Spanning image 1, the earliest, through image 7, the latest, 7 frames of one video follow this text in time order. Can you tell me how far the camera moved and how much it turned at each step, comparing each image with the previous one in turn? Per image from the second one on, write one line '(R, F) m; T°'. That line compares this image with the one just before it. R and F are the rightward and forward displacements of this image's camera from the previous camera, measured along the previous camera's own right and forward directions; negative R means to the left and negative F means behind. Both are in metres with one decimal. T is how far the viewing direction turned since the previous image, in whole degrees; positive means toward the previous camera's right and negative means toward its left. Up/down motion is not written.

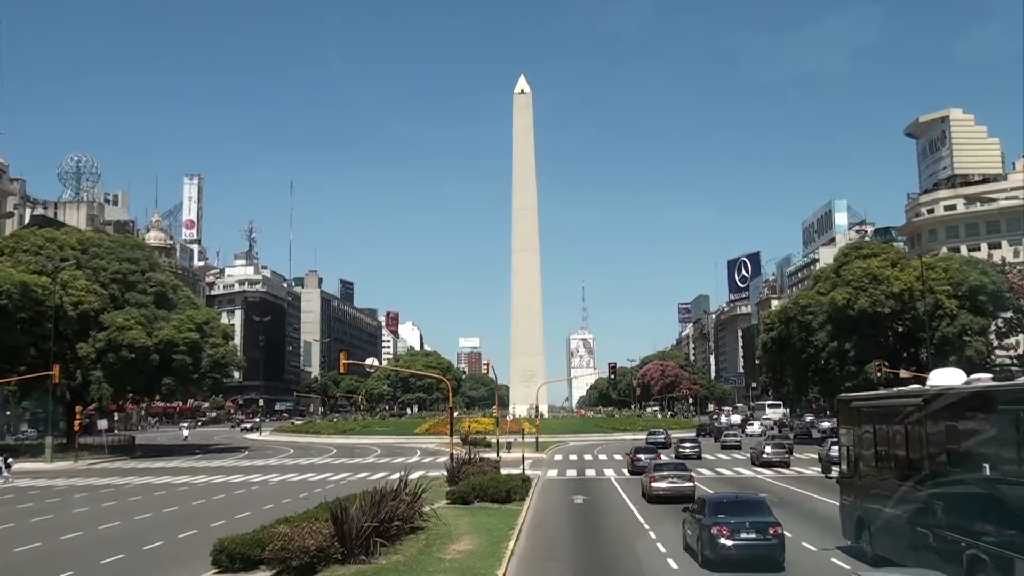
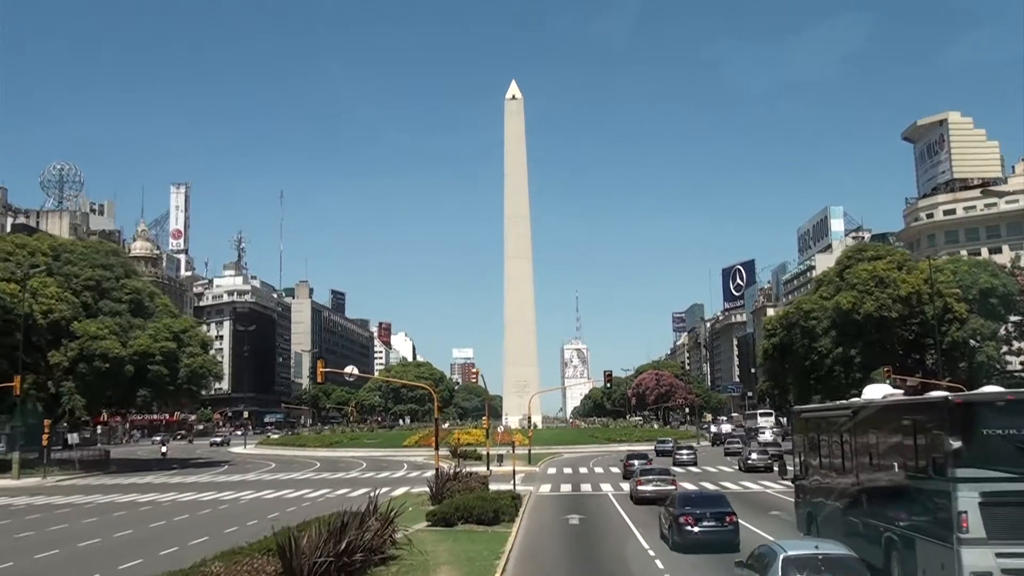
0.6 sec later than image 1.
(+0.2, +2.5) m; 0°
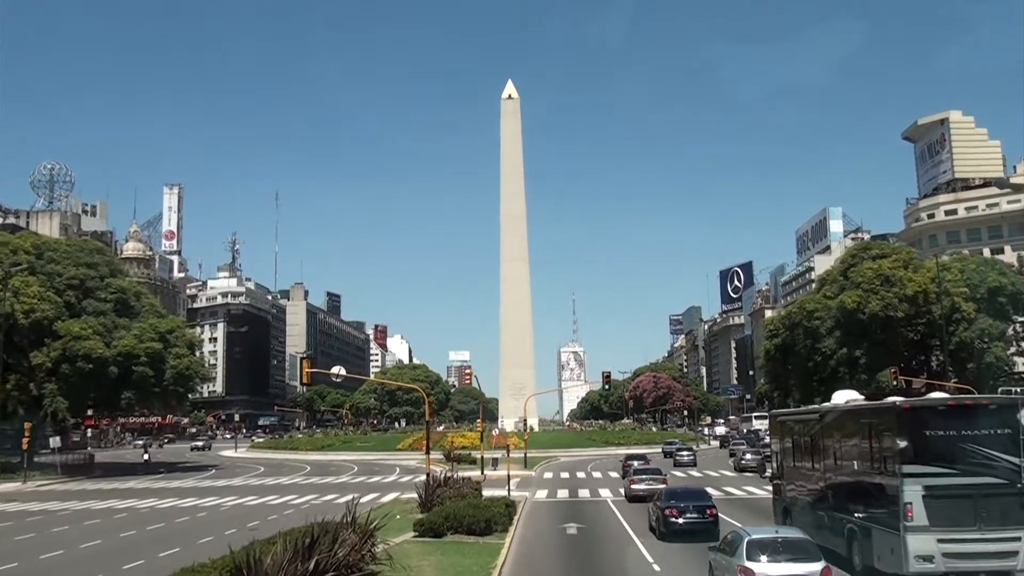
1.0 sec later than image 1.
(+0.1, +1.6) m; 0°
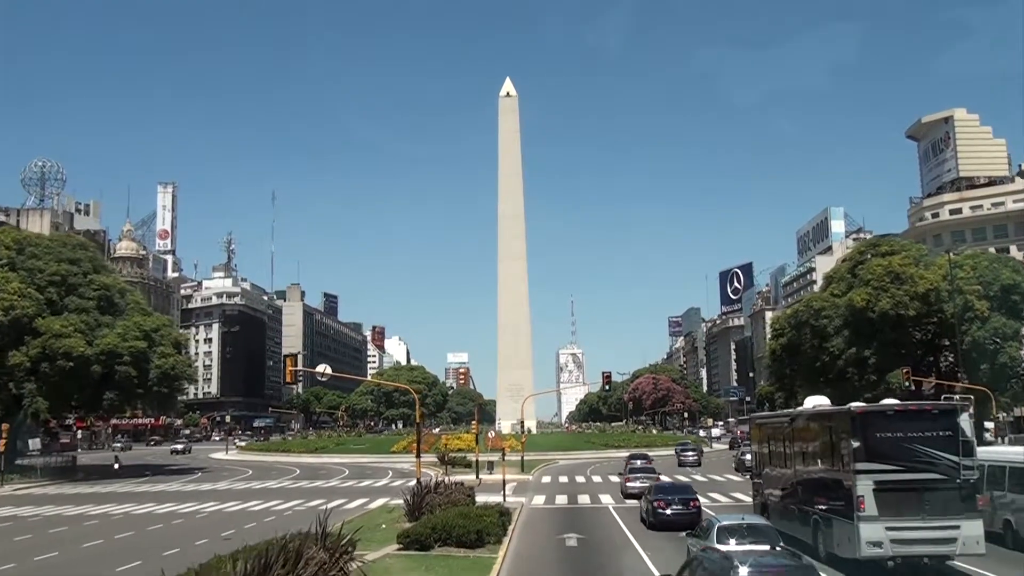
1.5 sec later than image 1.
(+0.1, +1.9) m; 0°
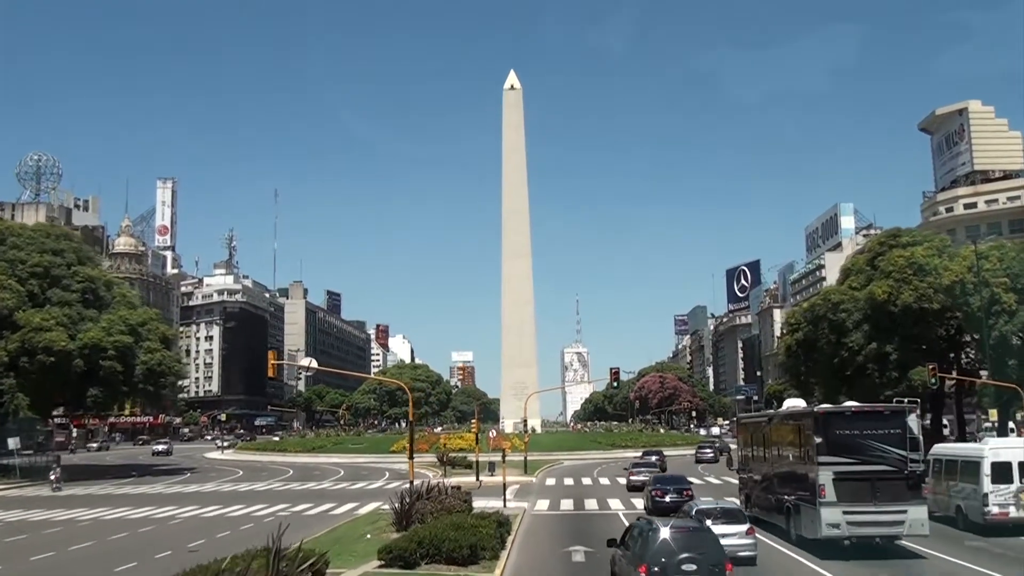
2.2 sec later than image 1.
(+0.1, +2.5) m; 0°
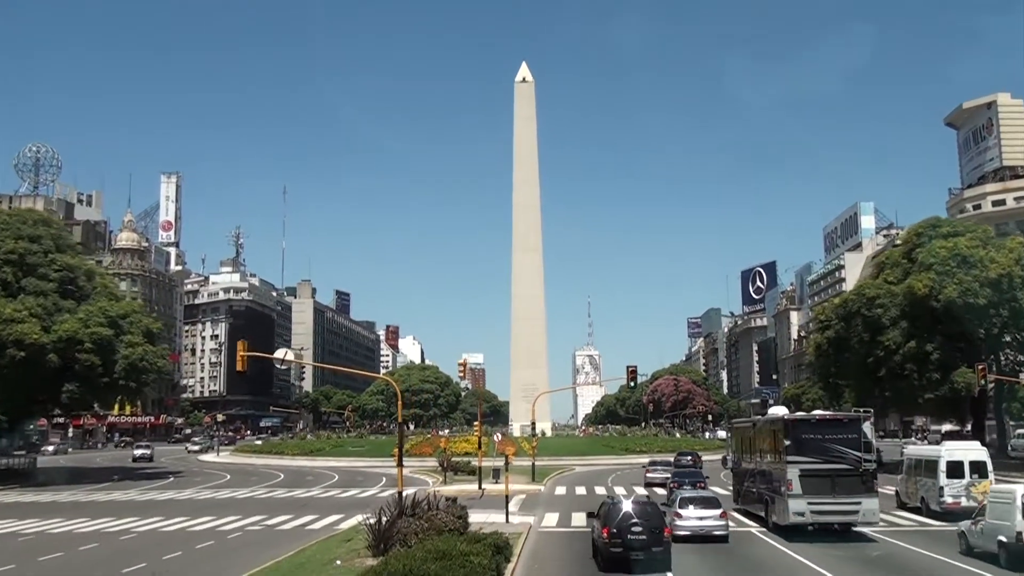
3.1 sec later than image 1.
(+0.2, +3.8) m; -1°
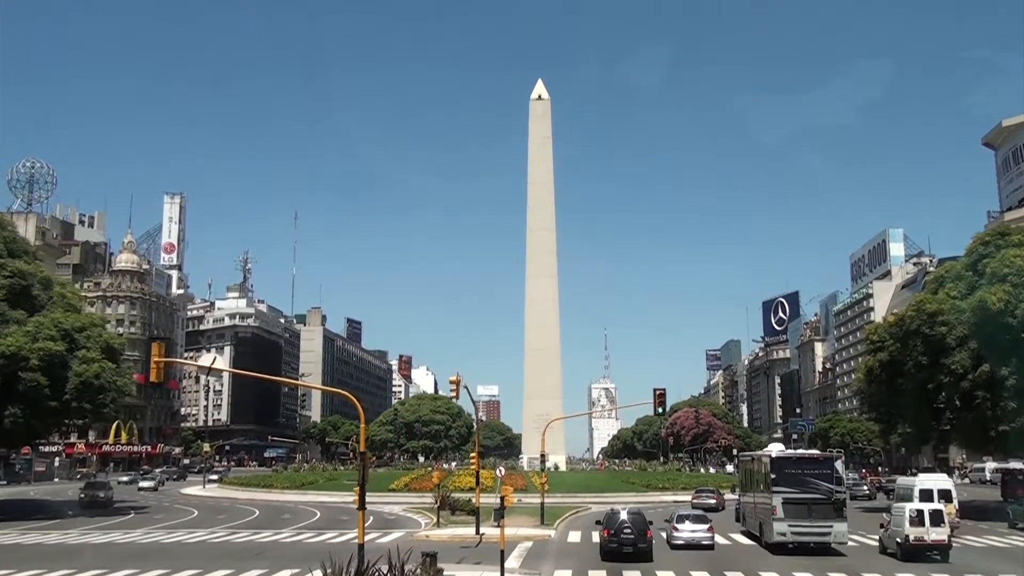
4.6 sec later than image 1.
(+0.4, +6.1) m; -1°
